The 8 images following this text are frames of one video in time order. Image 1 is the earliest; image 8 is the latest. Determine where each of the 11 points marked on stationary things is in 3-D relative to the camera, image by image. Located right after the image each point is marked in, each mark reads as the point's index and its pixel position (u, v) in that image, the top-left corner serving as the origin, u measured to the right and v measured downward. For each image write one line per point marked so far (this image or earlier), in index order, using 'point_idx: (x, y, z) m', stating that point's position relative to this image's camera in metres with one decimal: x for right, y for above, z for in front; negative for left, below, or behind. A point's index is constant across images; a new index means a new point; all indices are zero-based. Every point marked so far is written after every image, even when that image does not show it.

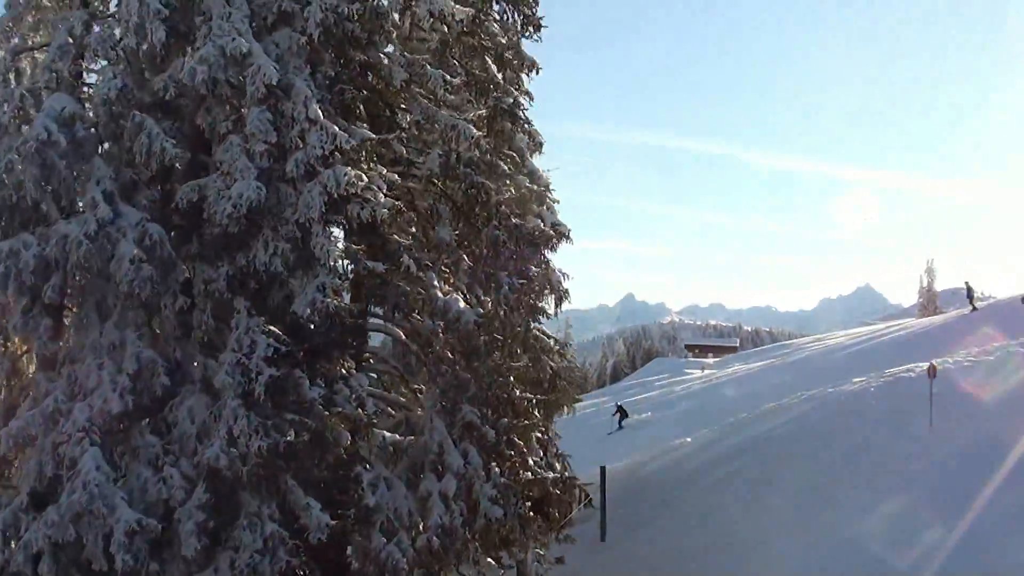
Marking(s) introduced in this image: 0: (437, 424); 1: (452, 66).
0: (-0.9, -1.6, +8.0) m
1: (-0.7, +2.7, +8.4) m
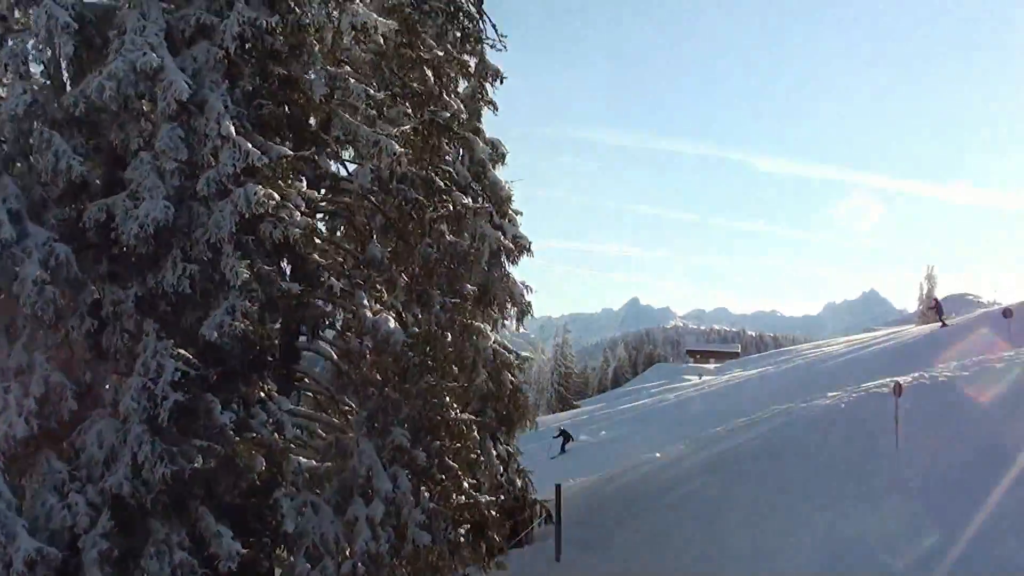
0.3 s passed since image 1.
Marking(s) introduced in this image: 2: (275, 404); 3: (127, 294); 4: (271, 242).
0: (-1.7, -1.8, +7.8) m
1: (-1.5, +2.5, +8.2) m
2: (-2.5, -1.2, +7.2) m
3: (-3.6, -0.1, +6.5) m
4: (-2.3, +0.4, +6.6) m
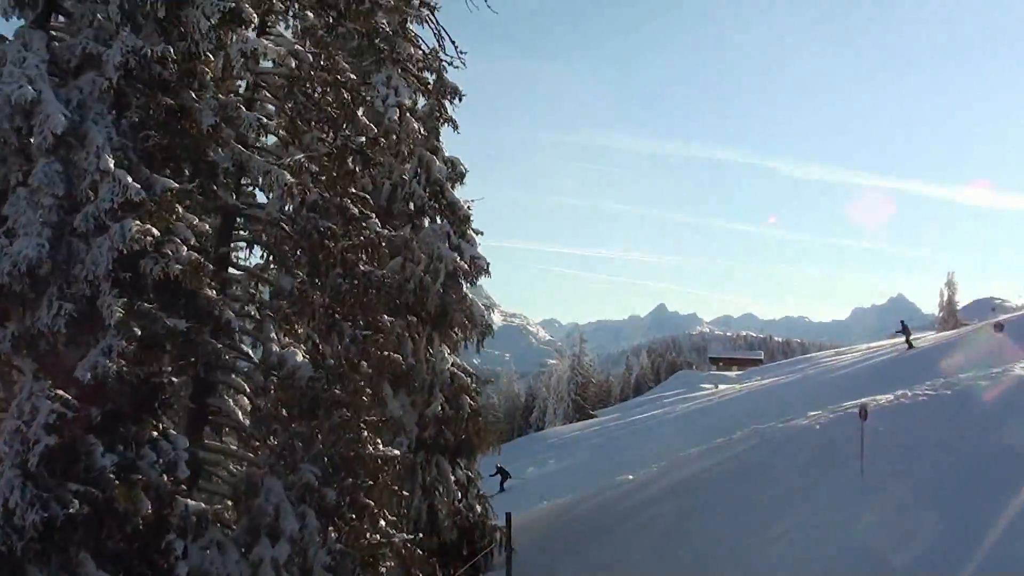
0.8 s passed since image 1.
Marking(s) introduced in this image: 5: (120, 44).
0: (-2.6, -2.2, +7.6) m
1: (-2.5, +2.1, +8.0) m
2: (-3.5, -1.6, +6.9) m
3: (-4.6, -0.4, +6.3) m
4: (-3.3, +0.1, +6.4) m
5: (-3.6, +2.3, +6.4) m
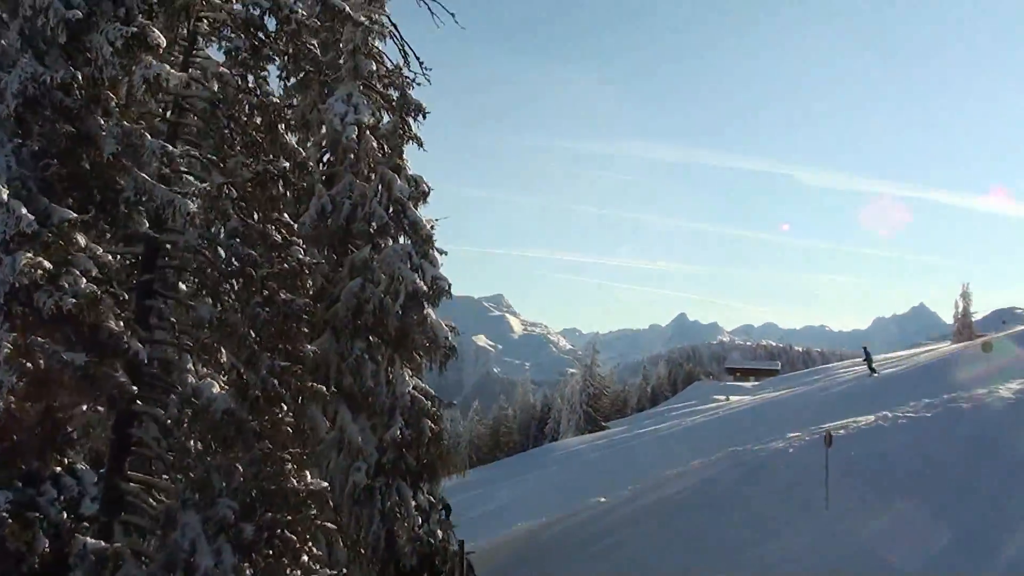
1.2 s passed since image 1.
0: (-3.5, -2.5, +7.4) m
1: (-3.3, +1.8, +7.9) m
2: (-4.3, -1.9, +6.8) m
3: (-5.5, -0.7, +6.2) m
4: (-4.2, -0.2, +6.2) m
5: (-4.5, +2.0, +6.3) m
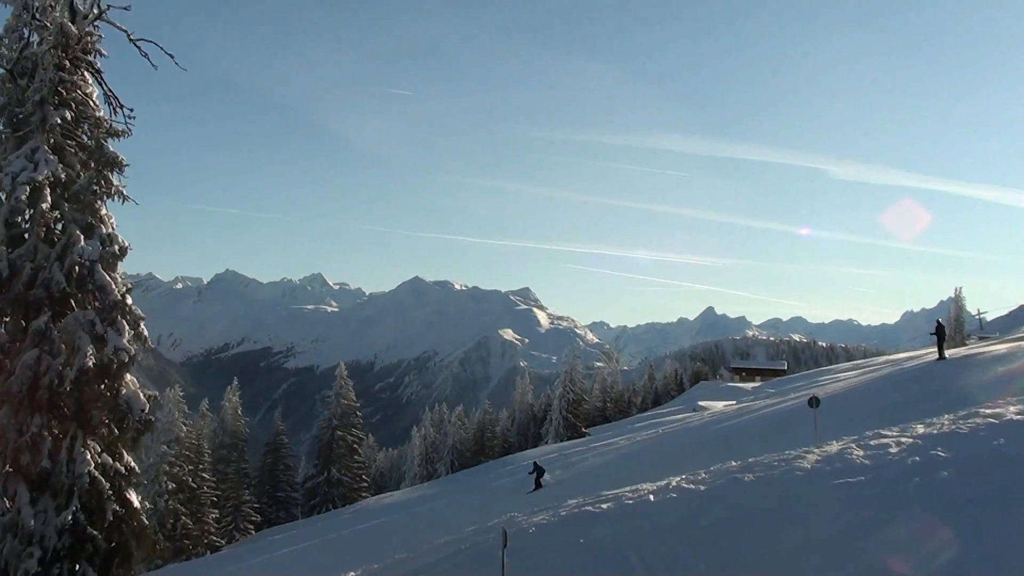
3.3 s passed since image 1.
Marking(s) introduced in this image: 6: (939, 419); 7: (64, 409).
0: (-8.7, -3.7, +6.4) m
1: (-8.5, +0.6, +6.9) m
2: (-9.6, -3.1, +5.9) m
3: (-10.8, -1.9, +5.4) m
4: (-9.5, -1.4, +5.3) m
5: (-9.8, +0.7, +5.4) m
6: (+9.6, -2.9, +15.5) m
7: (-7.3, -1.9, +11.2) m
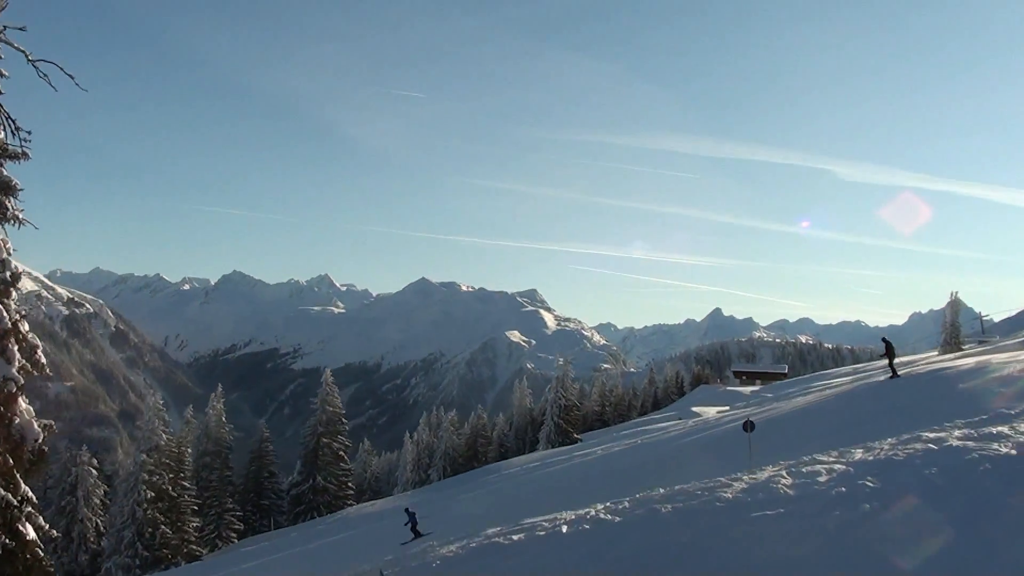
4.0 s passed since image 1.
0: (-10.4, -4.1, +6.2) m
1: (-10.2, +0.2, +6.6) m
2: (-11.2, -3.5, +5.6) m
3: (-12.5, -2.4, +5.1) m
4: (-11.2, -1.9, +5.1) m
5: (-11.5, +0.3, +5.1) m
6: (+8.0, -3.4, +15.1) m
7: (-8.9, -2.3, +10.9) m
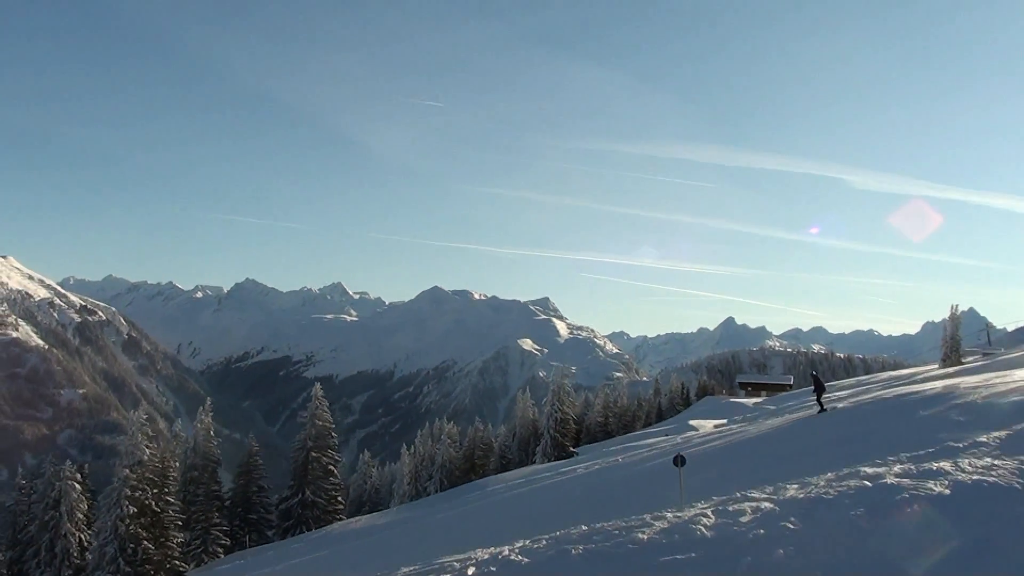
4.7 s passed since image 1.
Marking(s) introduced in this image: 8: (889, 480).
0: (-12.1, -4.6, +6.1) m
1: (-11.9, -0.3, +6.6) m
2: (-13.0, -4.0, +5.5) m
3: (-14.2, -2.9, +5.1) m
4: (-12.9, -2.4, +5.0) m
5: (-13.3, -0.2, +5.1) m
6: (+6.4, -4.0, +14.6) m
7: (-10.5, -2.9, +10.8) m
8: (+7.6, -3.9, +14.0) m
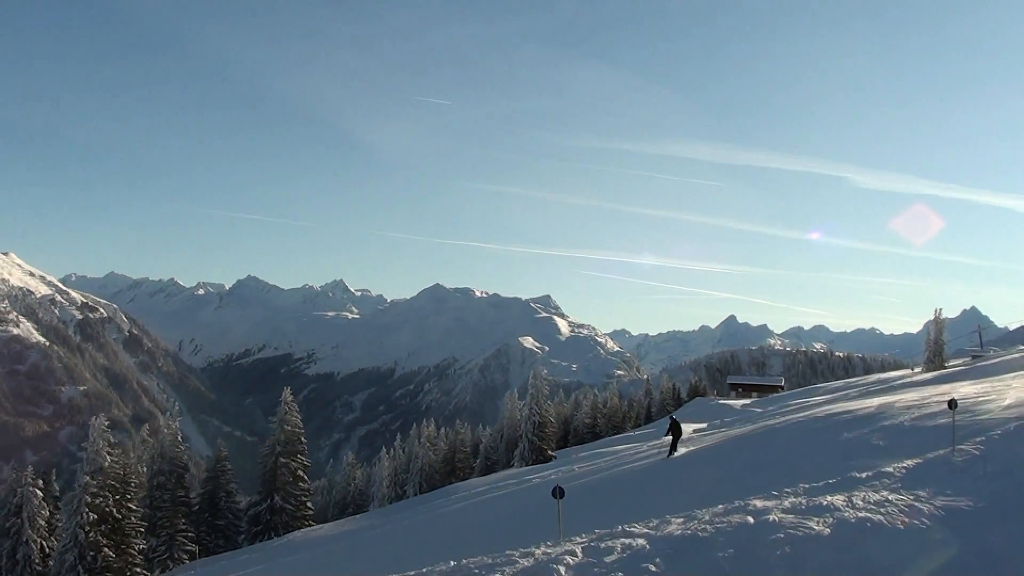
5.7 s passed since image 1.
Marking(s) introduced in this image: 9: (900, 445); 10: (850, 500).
0: (-14.7, -5.2, +5.7) m
1: (-14.5, -0.9, +6.2) m
2: (-15.6, -4.6, +5.2) m
3: (-16.8, -3.4, +4.7) m
4: (-15.5, -2.9, +4.6) m
5: (-15.8, -0.7, +4.7) m
6: (+3.9, -4.6, +14.1) m
7: (-13.1, -3.5, +10.4) m
8: (+5.1, -4.4, +13.5) m
9: (+10.2, -4.1, +18.1) m
10: (+6.9, -4.3, +14.1) m
